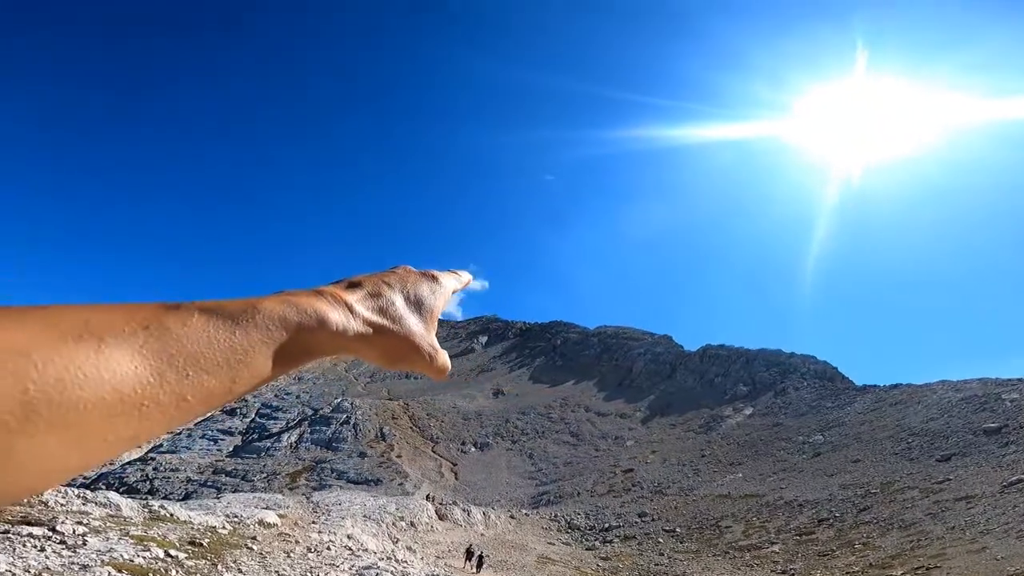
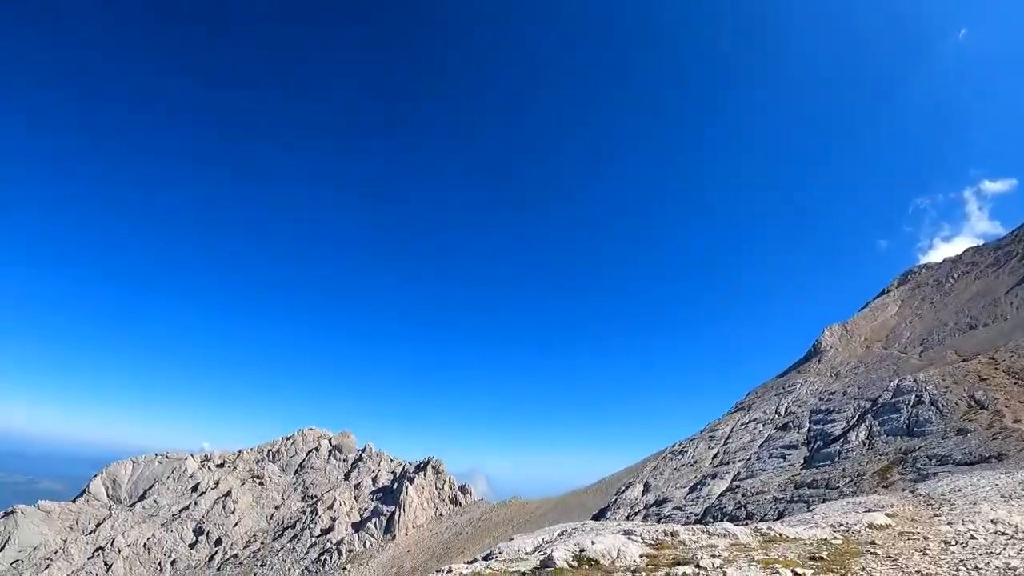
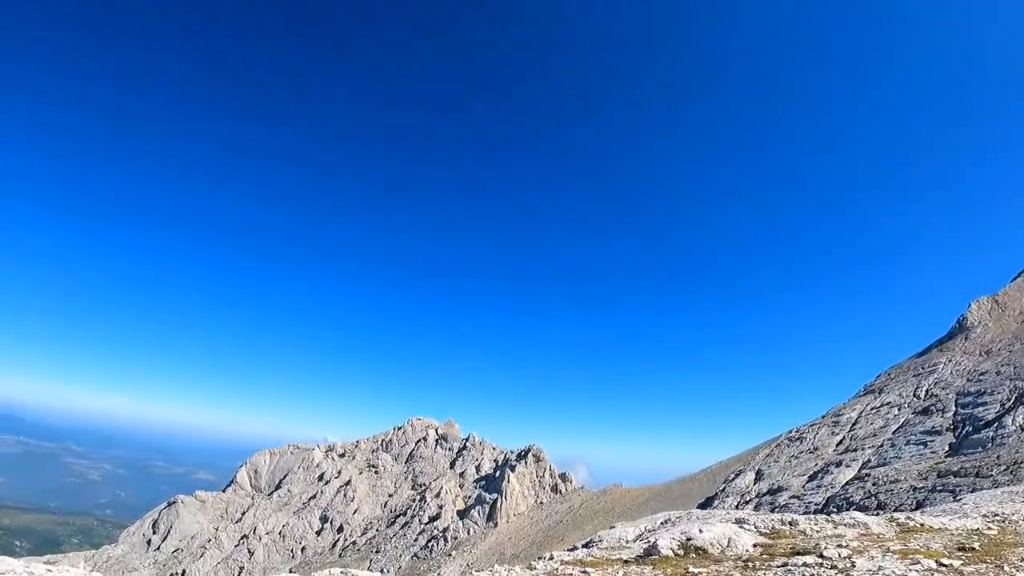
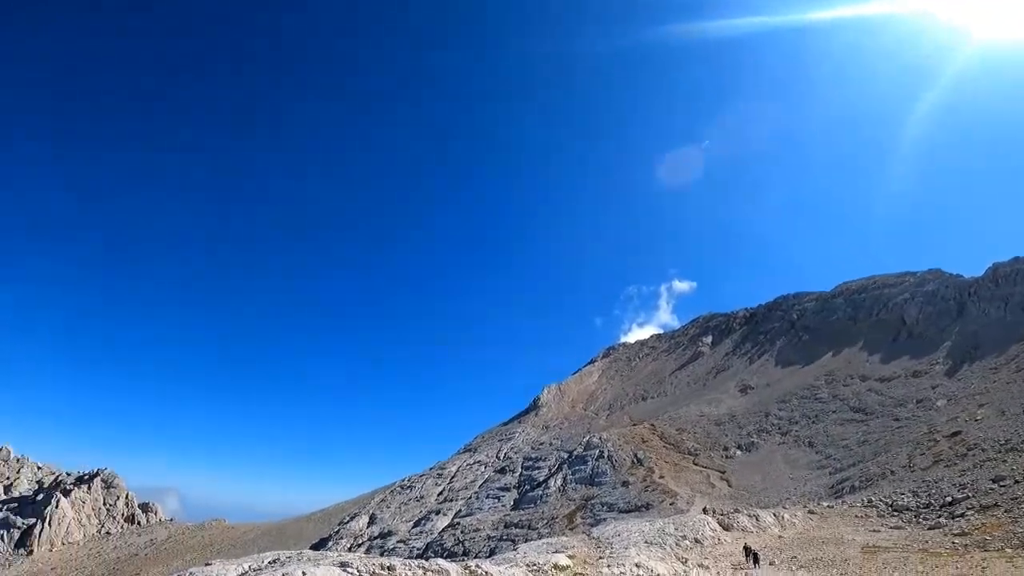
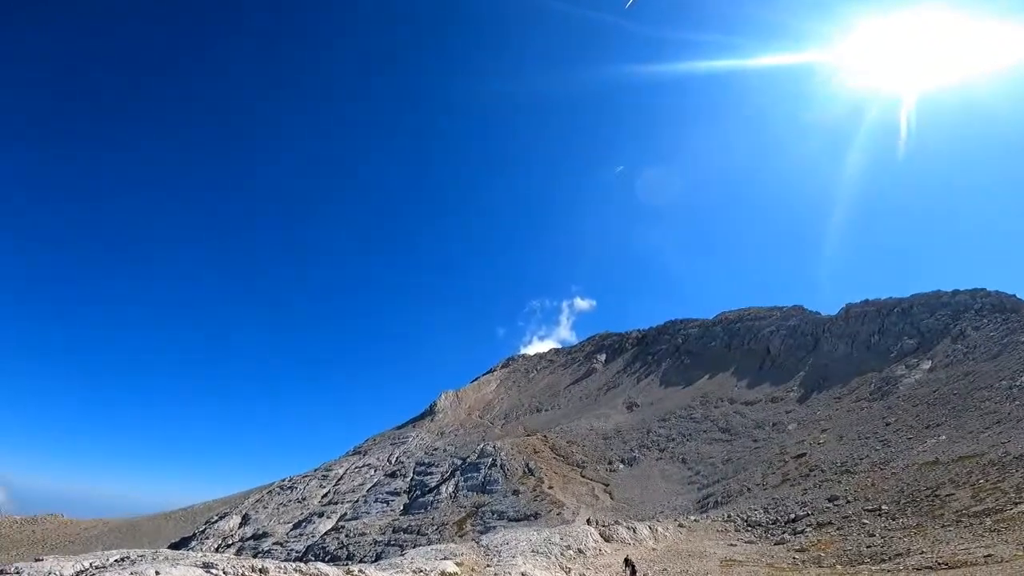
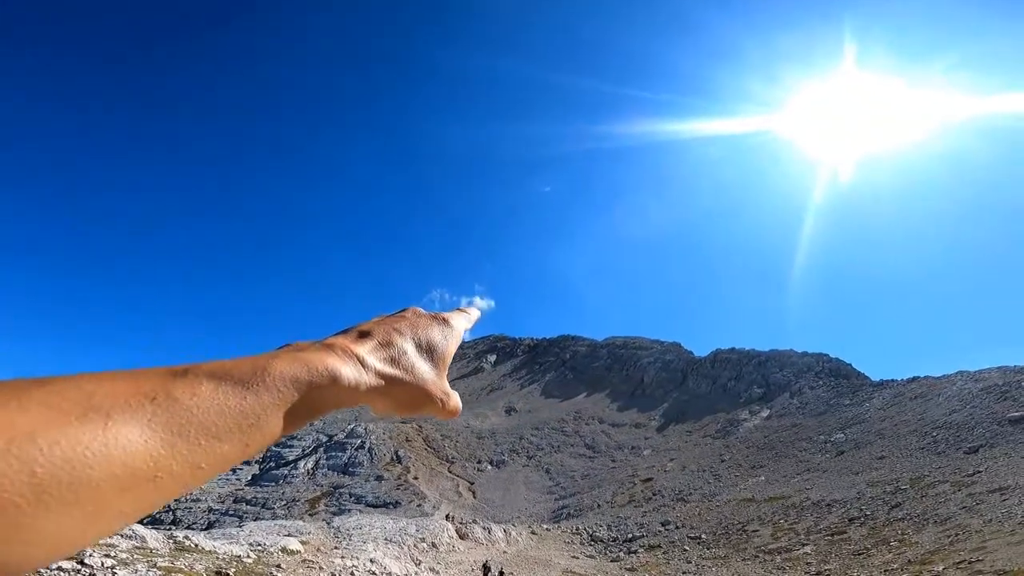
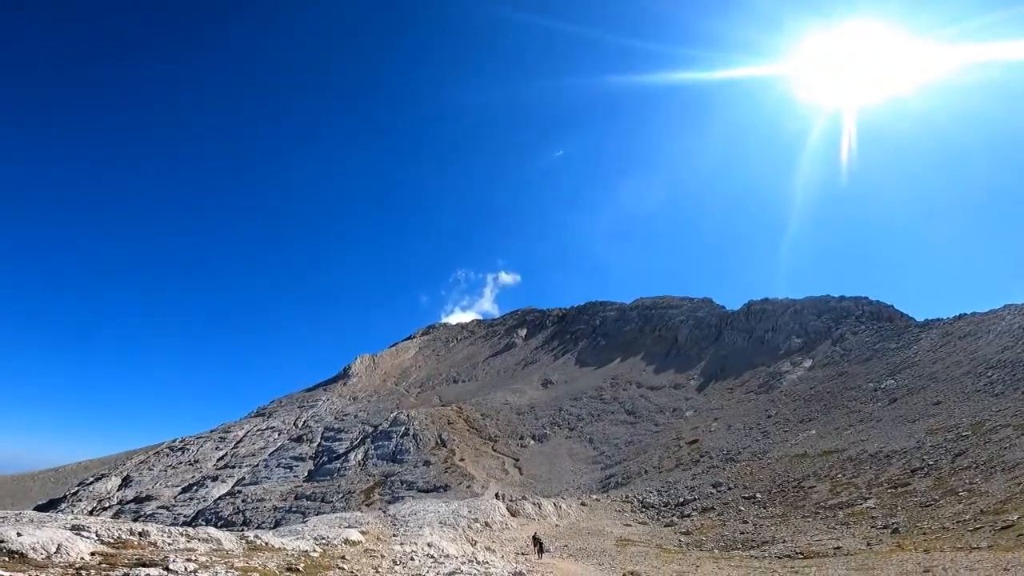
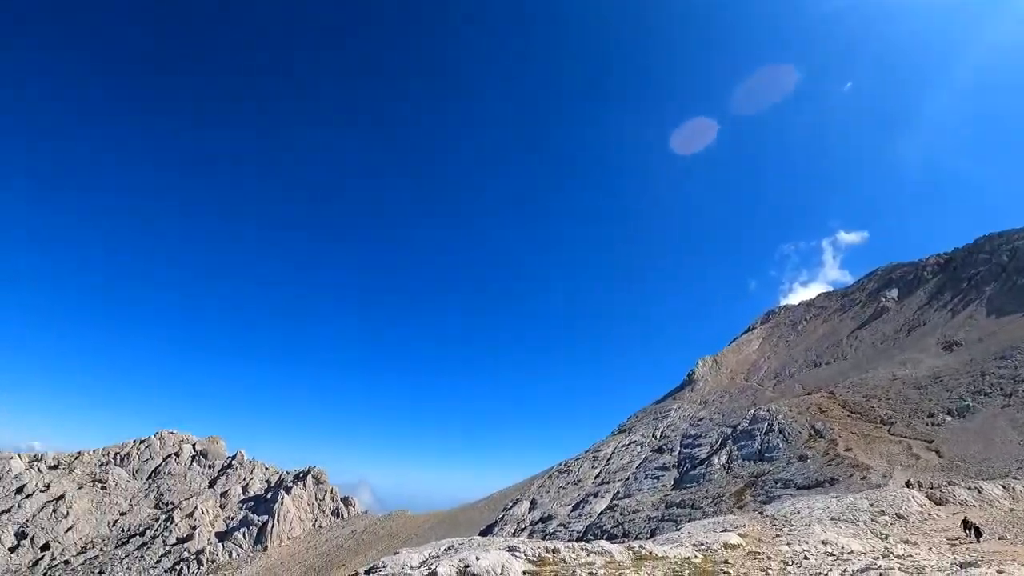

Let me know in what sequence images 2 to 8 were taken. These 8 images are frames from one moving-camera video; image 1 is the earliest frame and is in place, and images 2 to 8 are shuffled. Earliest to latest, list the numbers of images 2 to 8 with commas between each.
6, 7, 5, 4, 8, 2, 3
